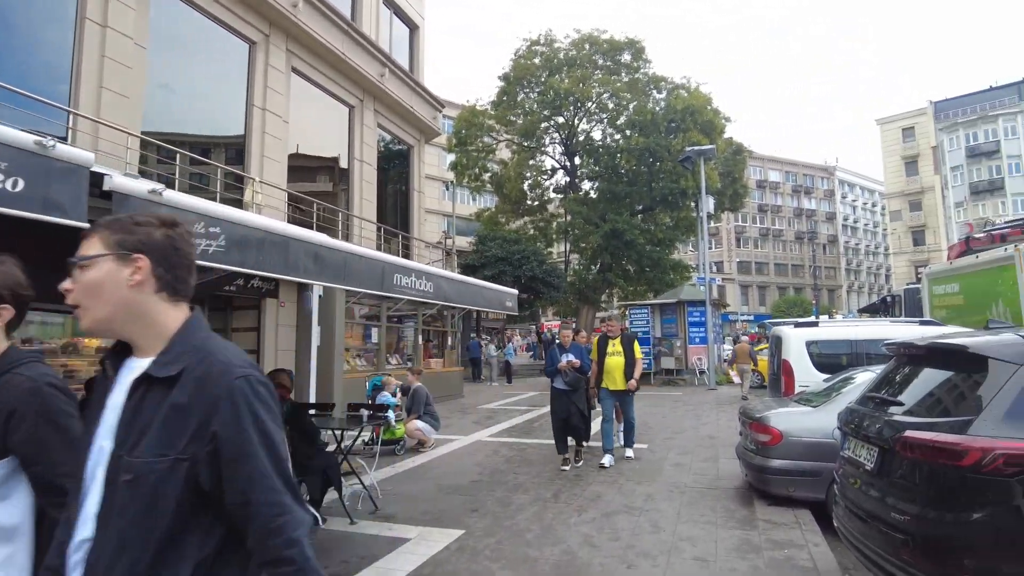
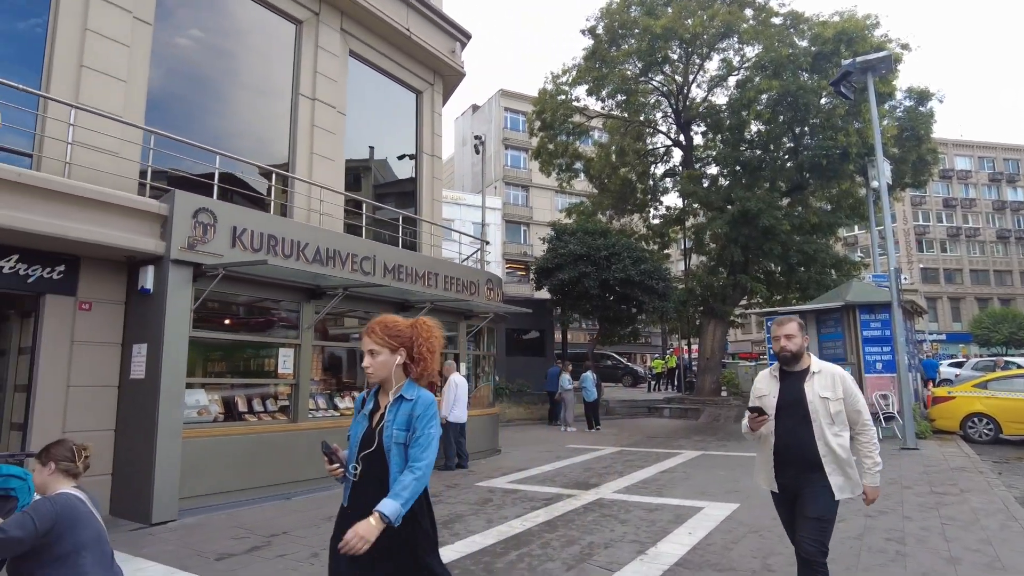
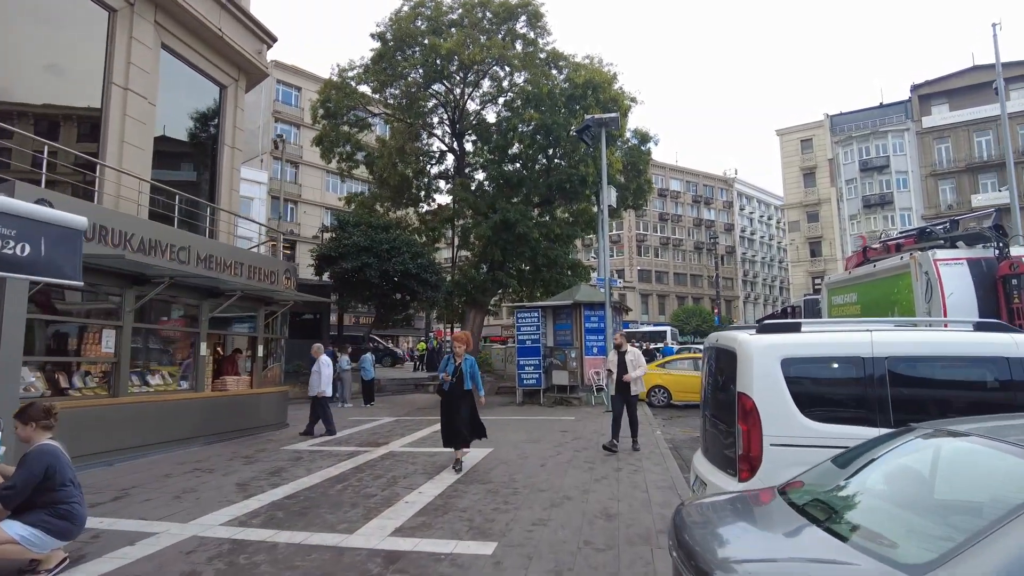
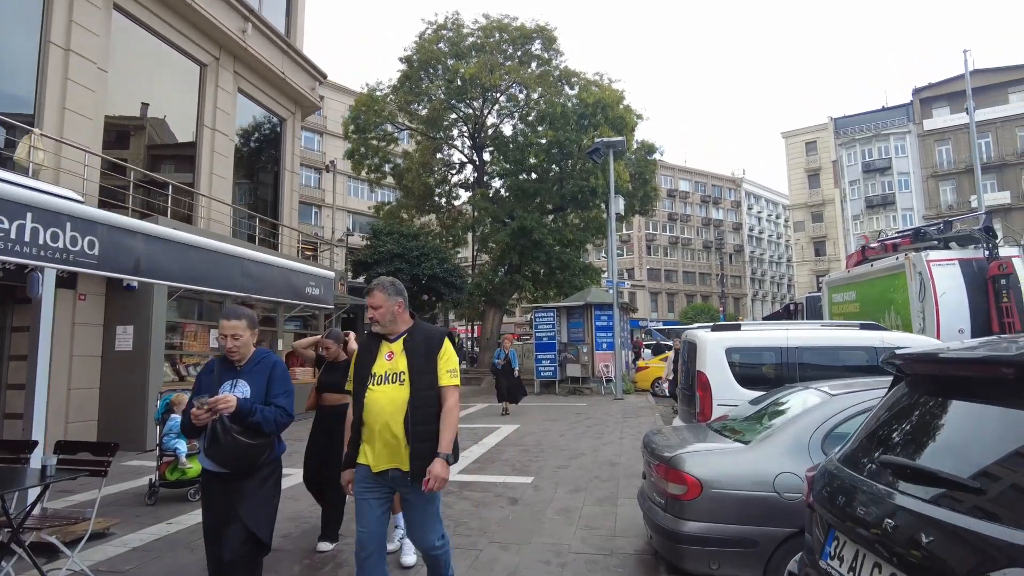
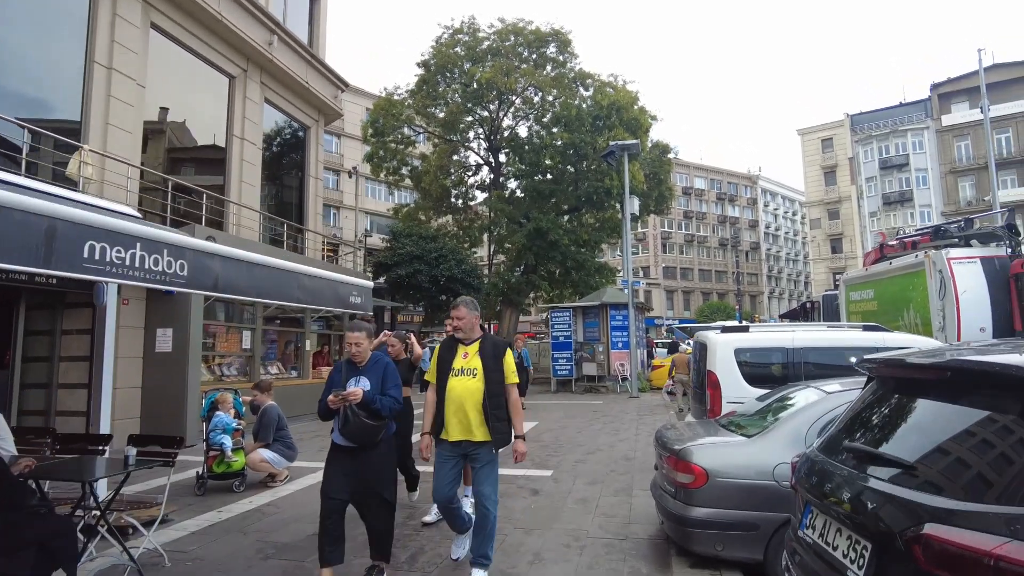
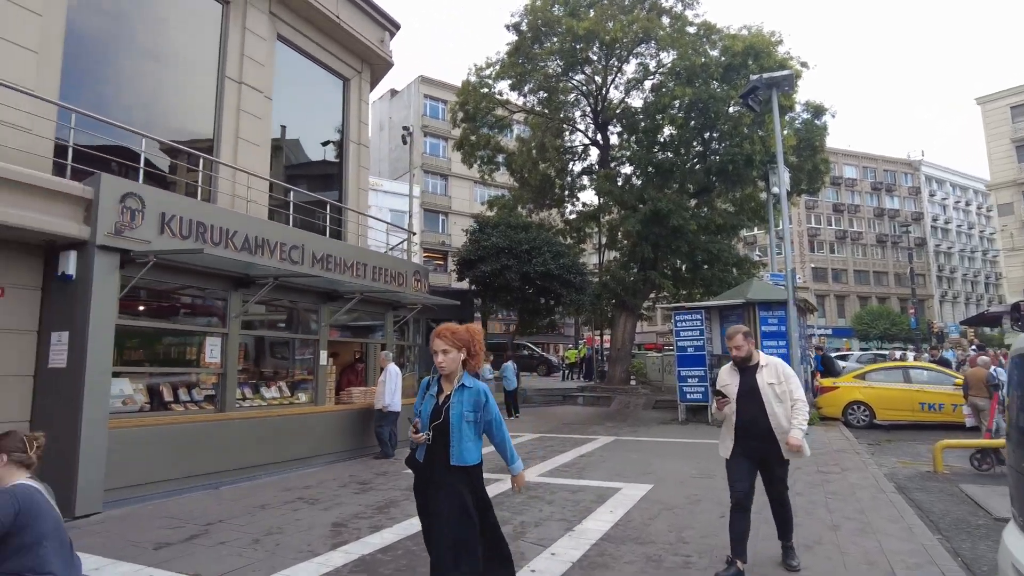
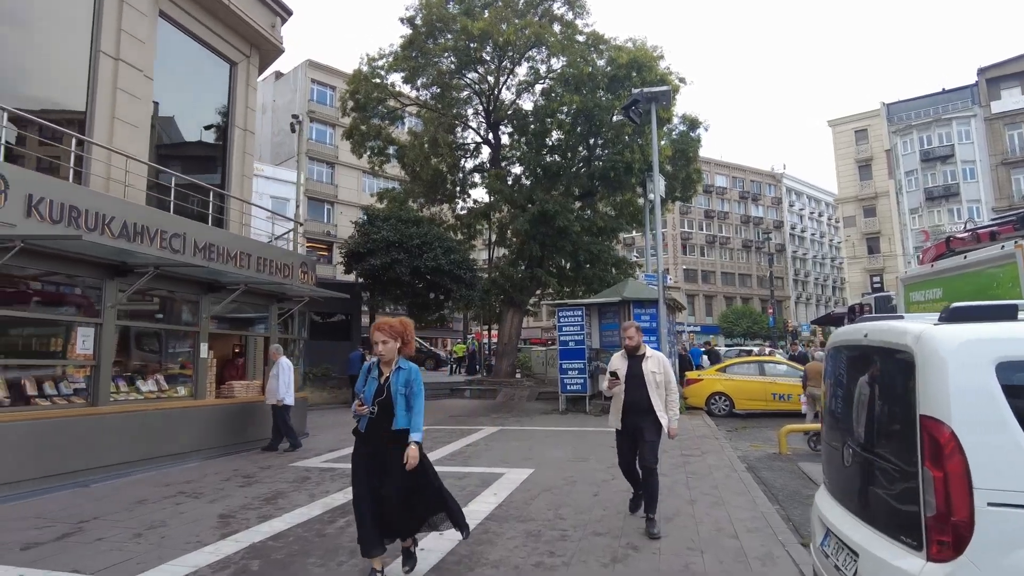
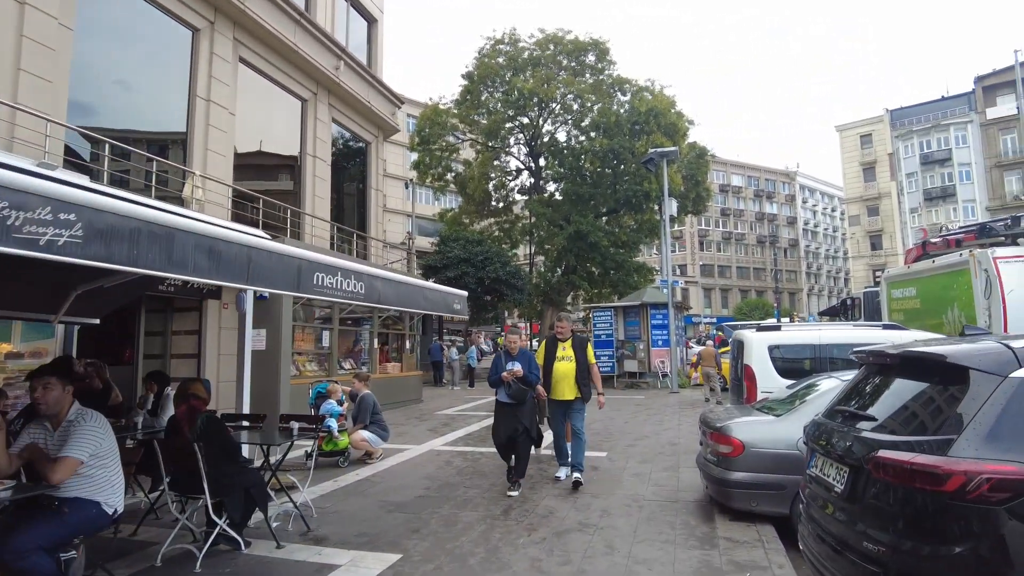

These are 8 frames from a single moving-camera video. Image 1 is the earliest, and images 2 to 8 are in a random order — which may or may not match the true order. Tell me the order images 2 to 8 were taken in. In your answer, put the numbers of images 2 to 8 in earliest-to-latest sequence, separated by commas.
8, 5, 4, 3, 7, 6, 2
